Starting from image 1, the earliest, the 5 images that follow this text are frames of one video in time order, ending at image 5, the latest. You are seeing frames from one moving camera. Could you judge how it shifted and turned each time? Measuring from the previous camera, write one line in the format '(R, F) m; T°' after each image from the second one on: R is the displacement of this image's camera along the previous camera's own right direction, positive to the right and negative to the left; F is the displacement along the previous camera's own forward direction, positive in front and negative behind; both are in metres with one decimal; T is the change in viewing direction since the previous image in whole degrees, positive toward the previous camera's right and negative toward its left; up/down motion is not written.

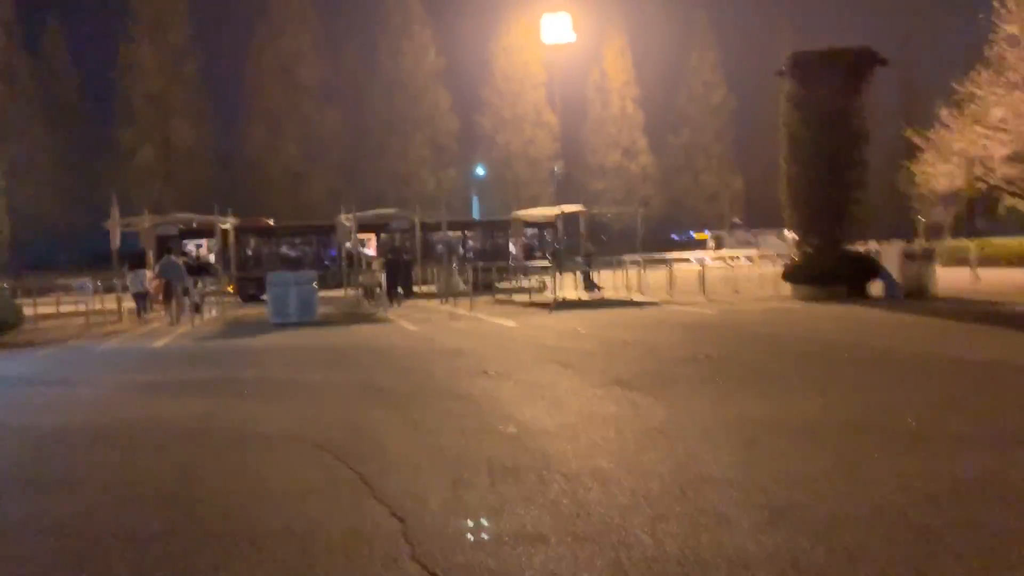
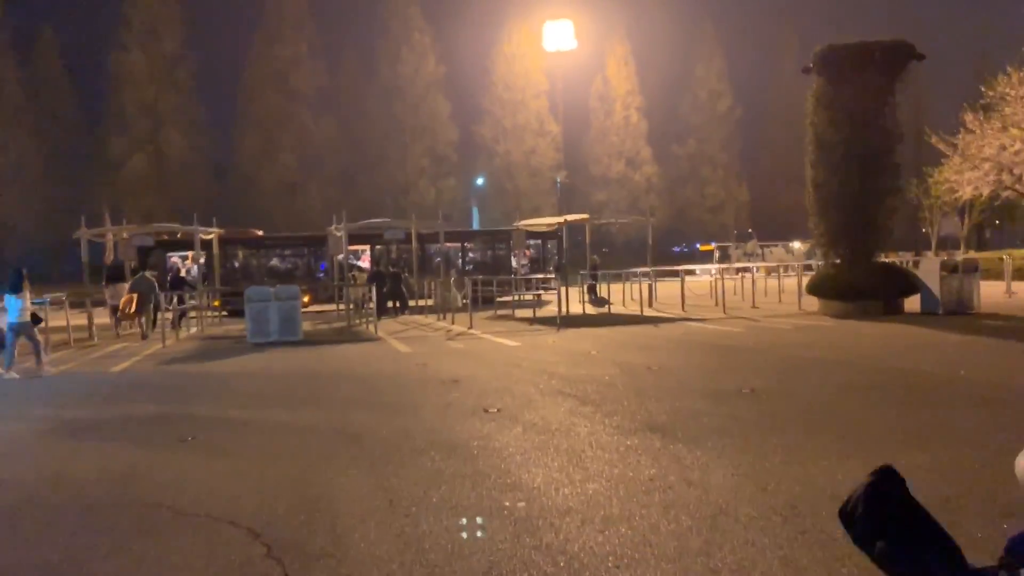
(0.0, +1.8) m; 0°
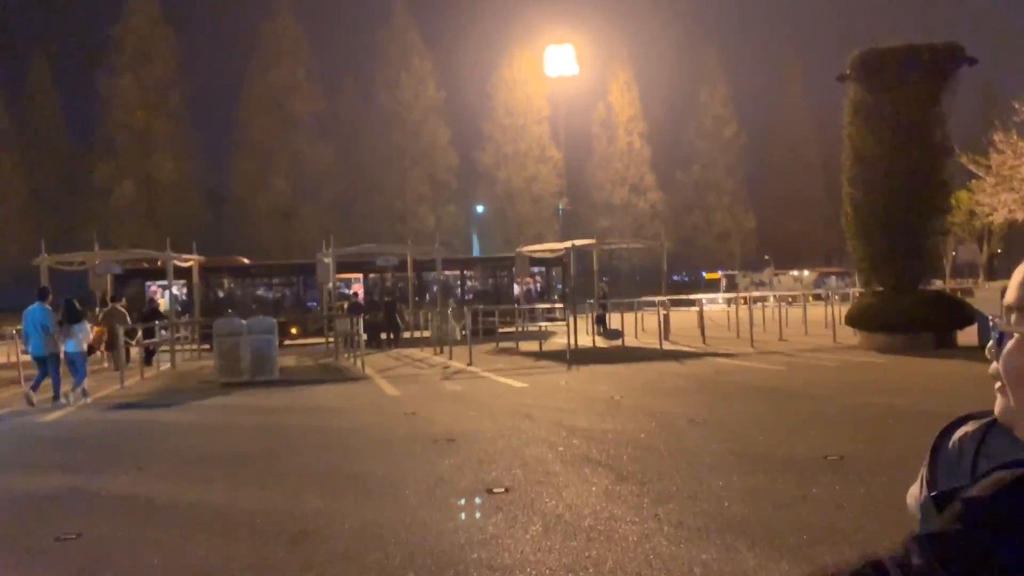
(-0.1, +2.2) m; 0°
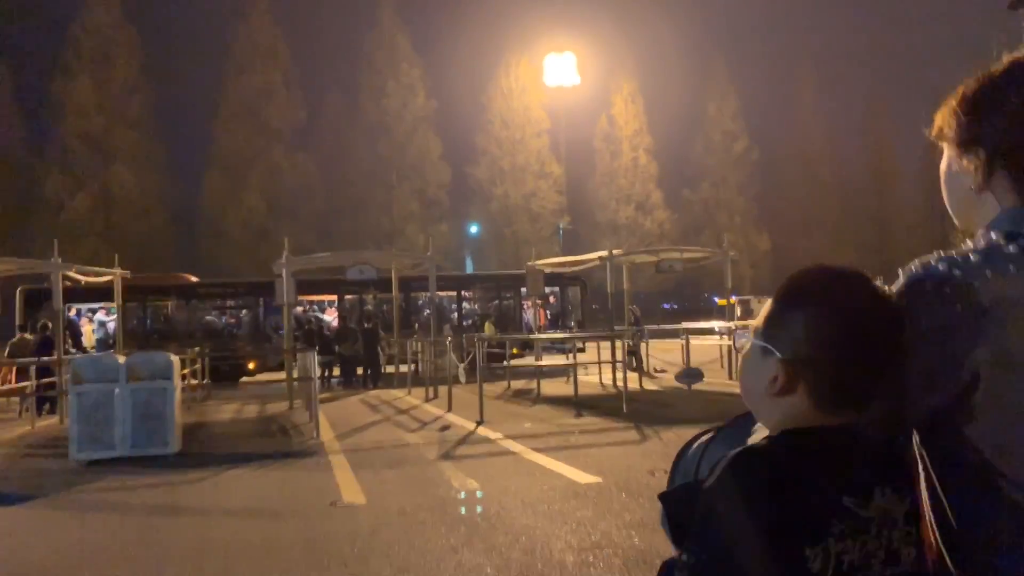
(-0.6, +6.2) m; +1°
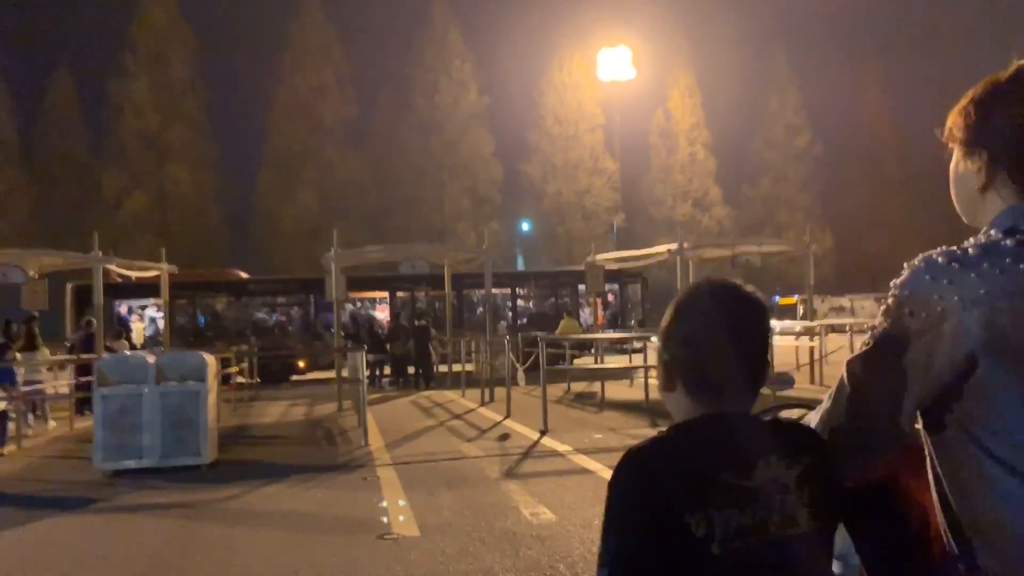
(-0.2, +1.2) m; -3°
